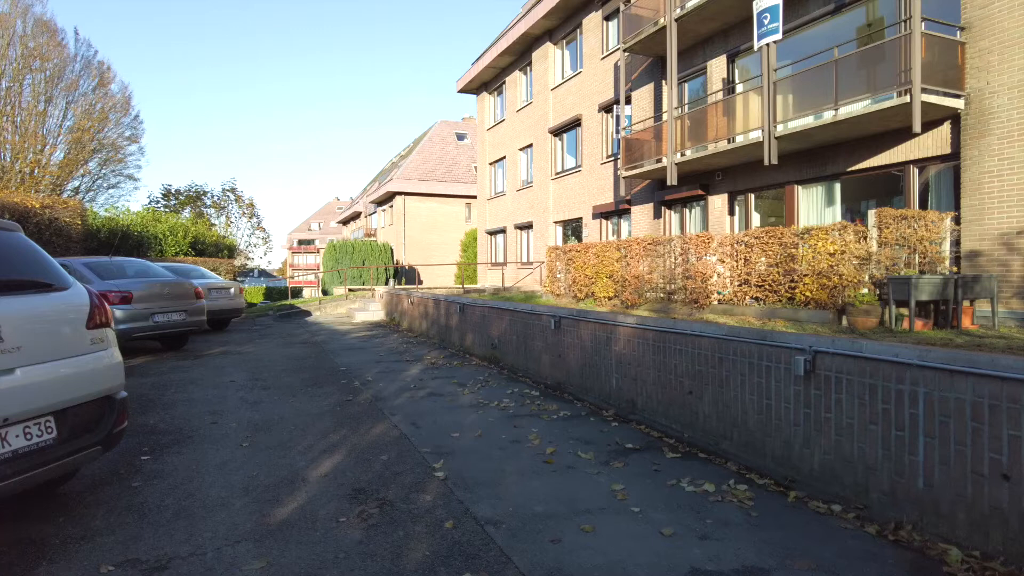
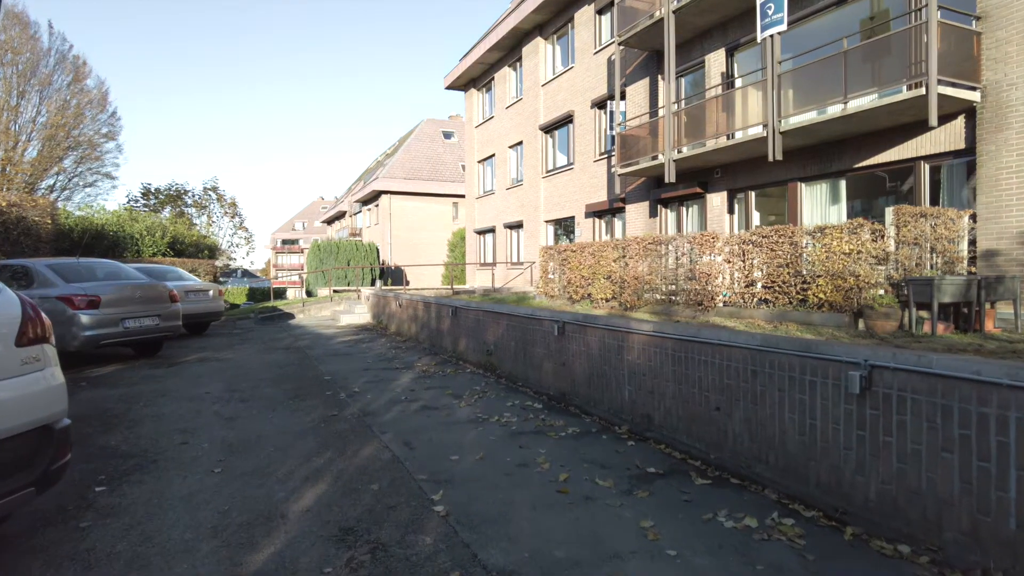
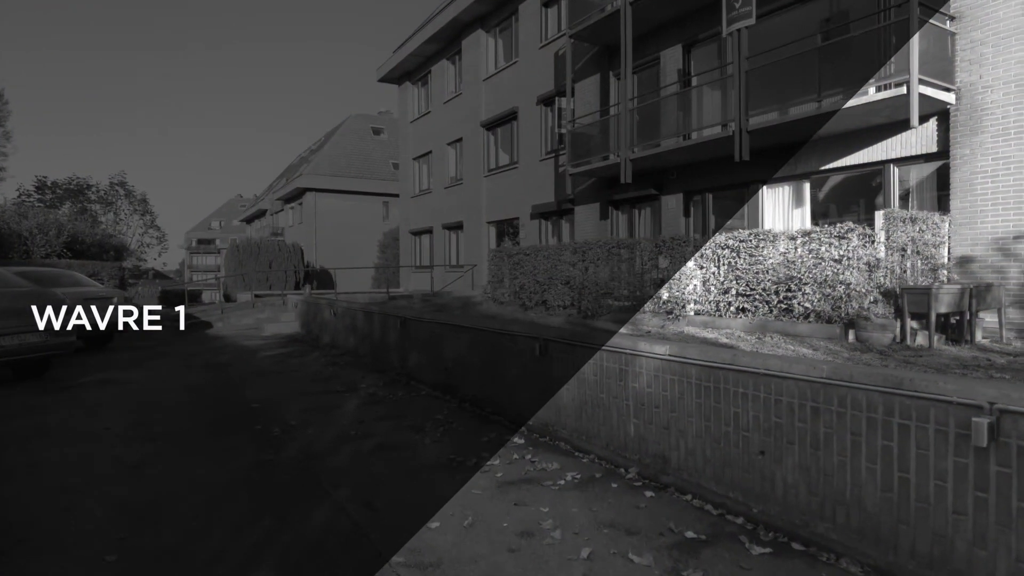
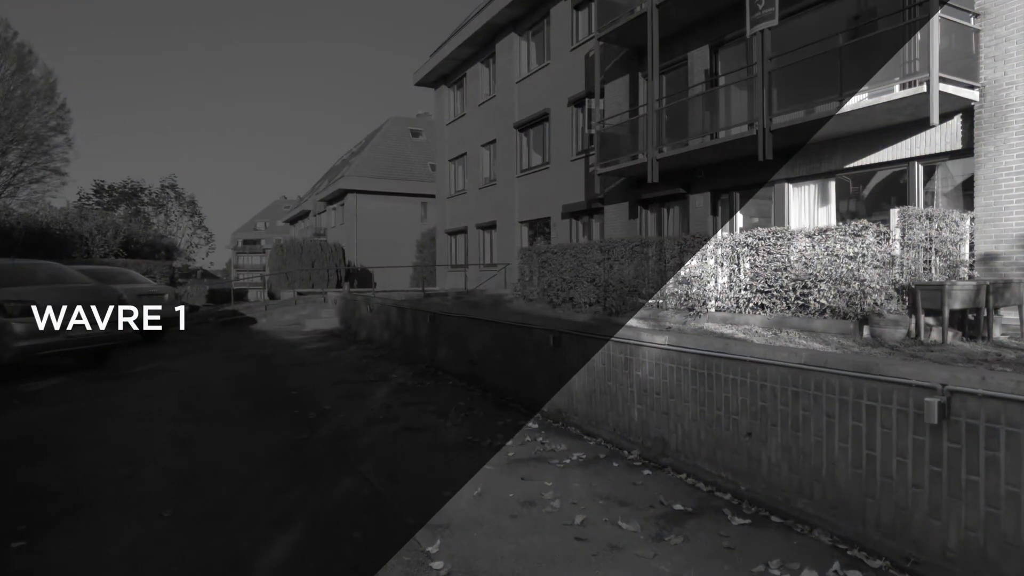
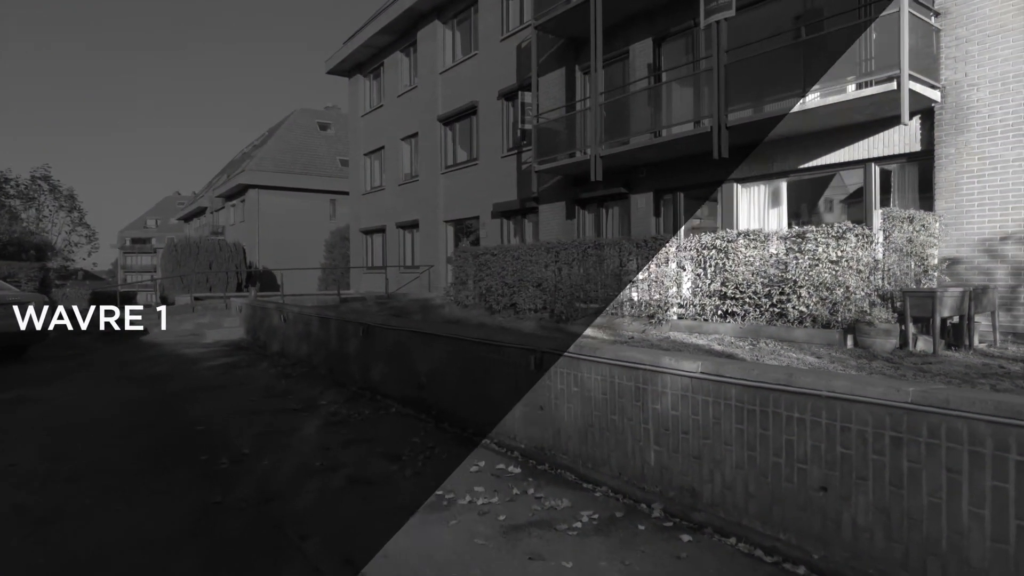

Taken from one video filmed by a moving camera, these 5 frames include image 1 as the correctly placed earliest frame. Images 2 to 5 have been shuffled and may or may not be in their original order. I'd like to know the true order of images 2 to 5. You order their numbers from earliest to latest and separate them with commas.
2, 4, 3, 5
